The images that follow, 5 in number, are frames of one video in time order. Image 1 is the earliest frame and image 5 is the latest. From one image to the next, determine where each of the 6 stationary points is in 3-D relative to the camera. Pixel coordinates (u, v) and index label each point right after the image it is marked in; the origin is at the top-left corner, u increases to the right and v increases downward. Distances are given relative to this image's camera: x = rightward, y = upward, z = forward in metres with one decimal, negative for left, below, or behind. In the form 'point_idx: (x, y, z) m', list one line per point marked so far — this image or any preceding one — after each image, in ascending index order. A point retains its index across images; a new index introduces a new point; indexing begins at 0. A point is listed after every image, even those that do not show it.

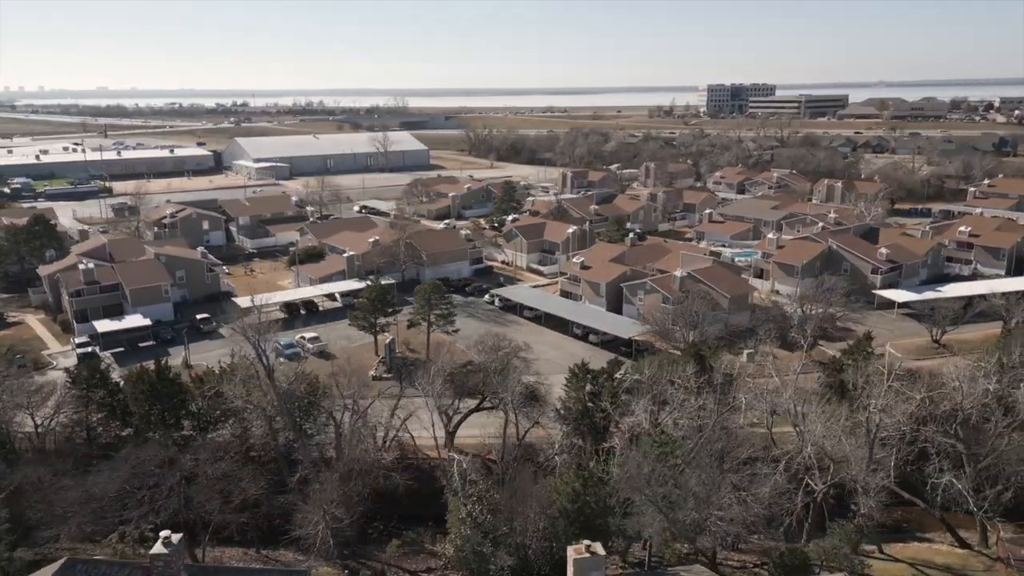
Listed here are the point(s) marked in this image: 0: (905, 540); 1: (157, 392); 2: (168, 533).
0: (+7.0, -4.5, +12.7) m
1: (-6.5, -2.0, +13.6) m
2: (-3.8, -2.7, +8.0) m
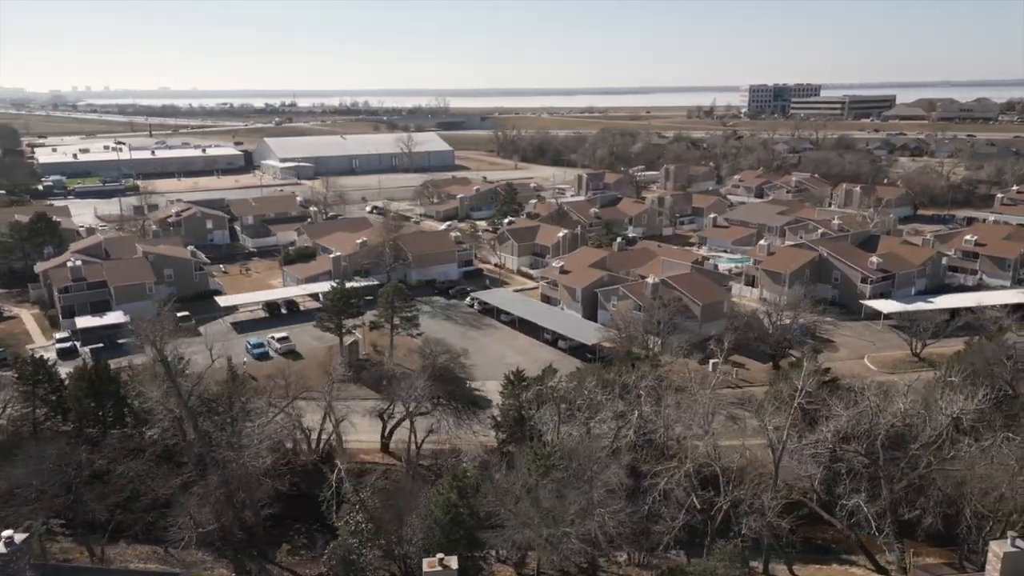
0: (+5.4, -4.7, +12.3) m
1: (-8.0, -2.0, +13.9) m
2: (-5.7, -2.8, +8.2) m
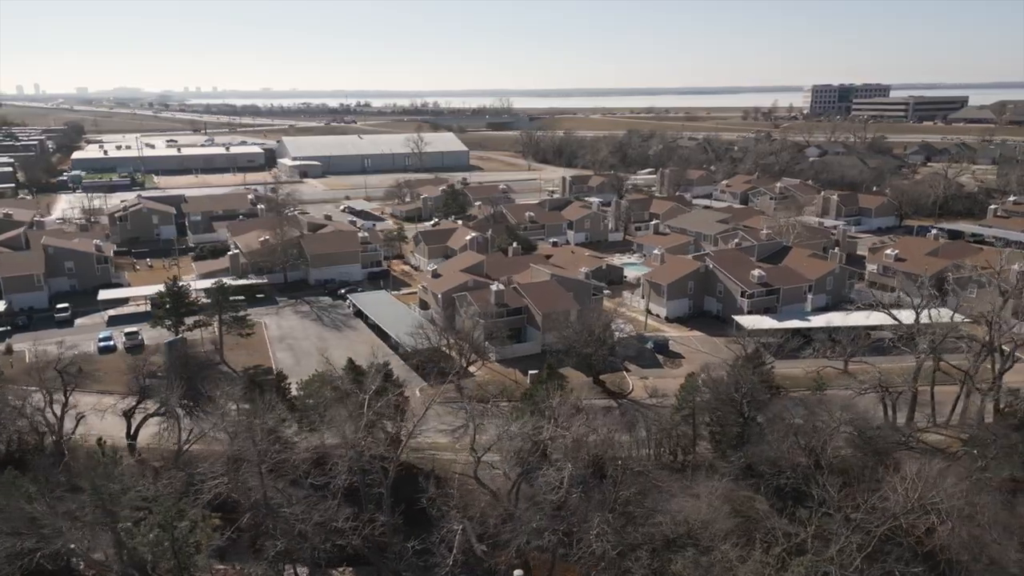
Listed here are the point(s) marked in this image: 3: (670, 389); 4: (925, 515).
0: (-0.8, -4.9, +11.7) m
1: (-13.9, -1.8, +14.7) m
2: (-12.2, -2.7, +8.7) m
3: (+4.3, -2.7, +19.4) m
4: (+5.6, -3.1, +9.8) m
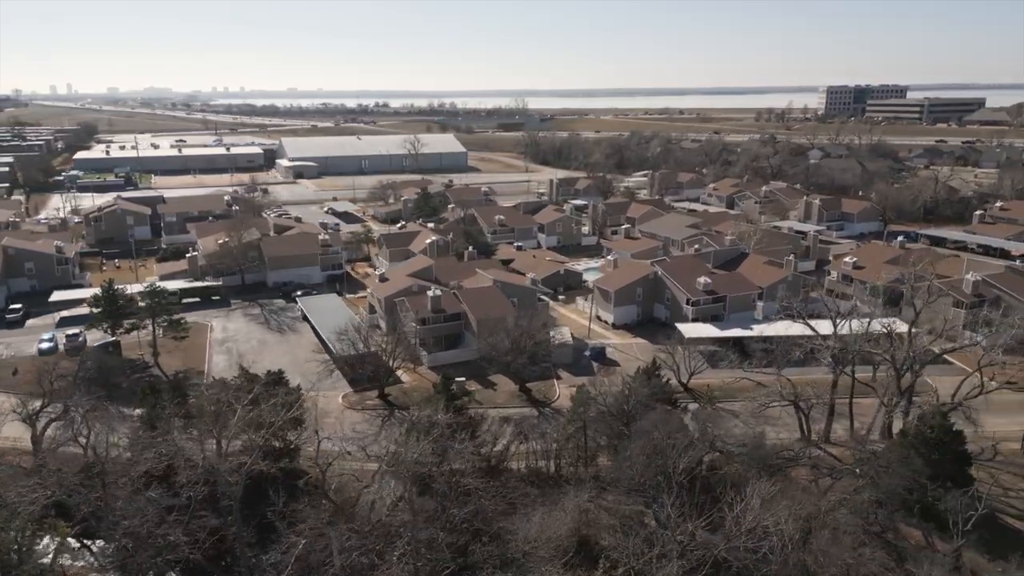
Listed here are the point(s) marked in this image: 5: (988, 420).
0: (-3.1, -5.1, +11.6) m
1: (-16.1, -1.9, +14.9) m
2: (-14.5, -2.7, +8.9) m
3: (+2.2, -2.9, +19.2) m
4: (+3.3, -3.3, +9.5) m
5: (+11.1, -3.1, +16.6) m
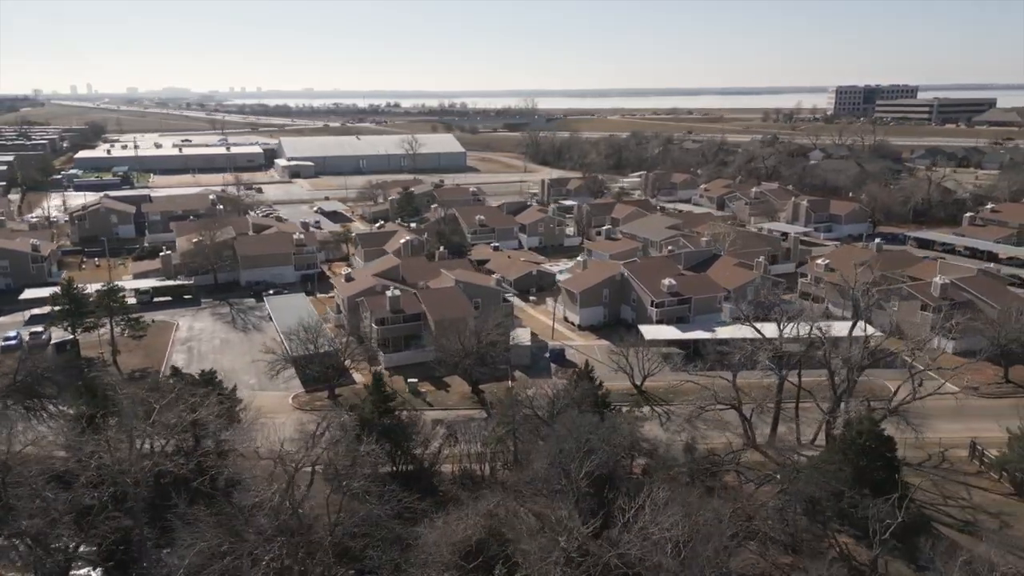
0: (-4.5, -5.1, +11.5) m
1: (-17.4, -1.8, +15.1) m
2: (-16.0, -2.7, +9.0) m
3: (+0.9, -2.9, +19.0) m
4: (+1.8, -3.4, +9.3) m
5: (+9.7, -3.2, +16.3) m
